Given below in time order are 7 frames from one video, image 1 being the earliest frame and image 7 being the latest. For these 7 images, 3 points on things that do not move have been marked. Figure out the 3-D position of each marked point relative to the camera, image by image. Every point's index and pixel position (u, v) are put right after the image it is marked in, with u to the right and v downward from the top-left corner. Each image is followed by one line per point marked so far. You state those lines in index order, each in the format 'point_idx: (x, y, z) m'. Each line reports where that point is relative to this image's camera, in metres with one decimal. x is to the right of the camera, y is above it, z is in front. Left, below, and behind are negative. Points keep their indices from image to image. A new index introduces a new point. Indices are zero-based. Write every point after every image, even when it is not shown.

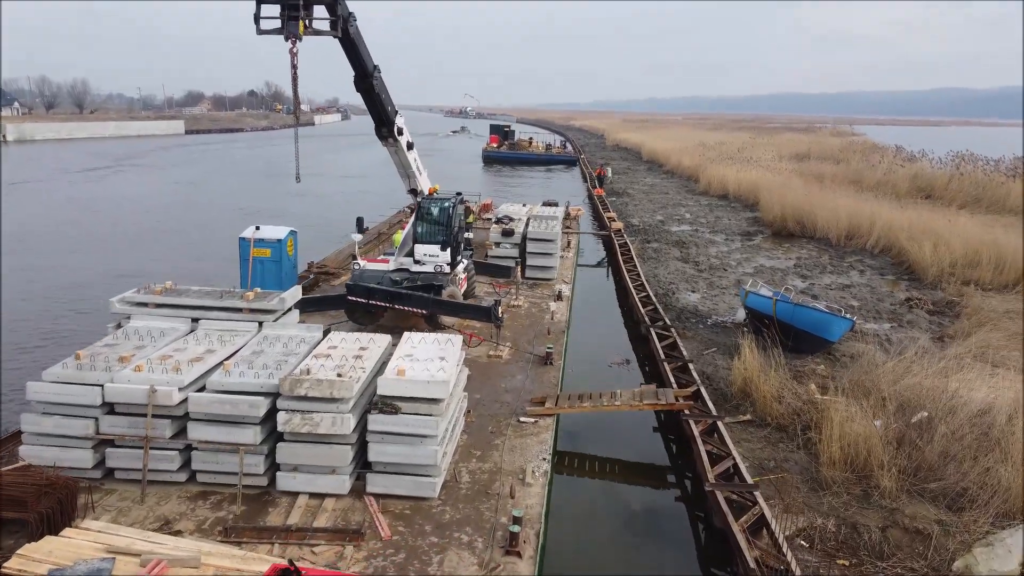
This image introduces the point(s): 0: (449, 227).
0: (-0.8, +0.8, +10.1) m
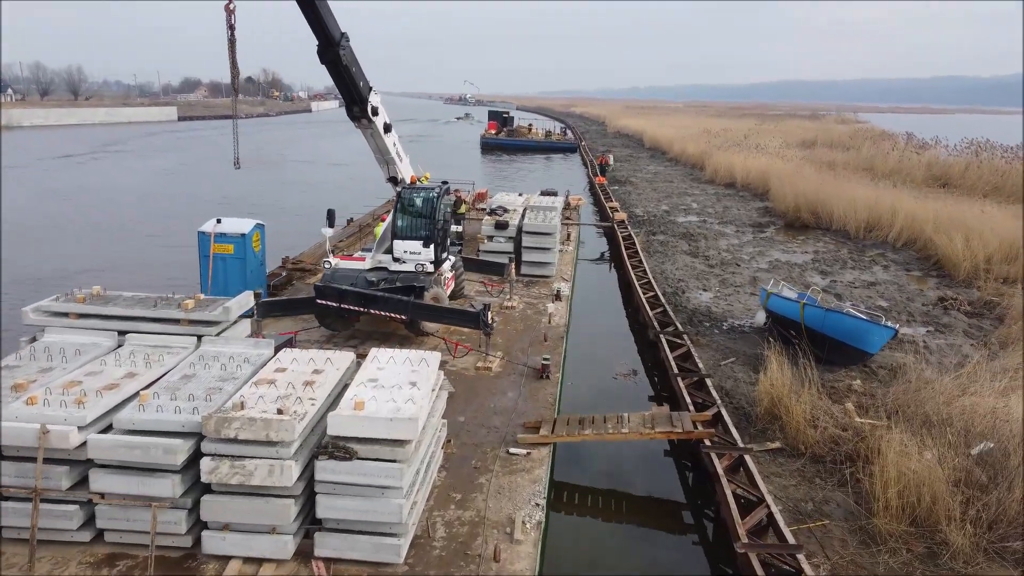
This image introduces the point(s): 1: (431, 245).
0: (-0.9, +0.8, +8.9) m
1: (-0.9, +0.5, +8.9) m
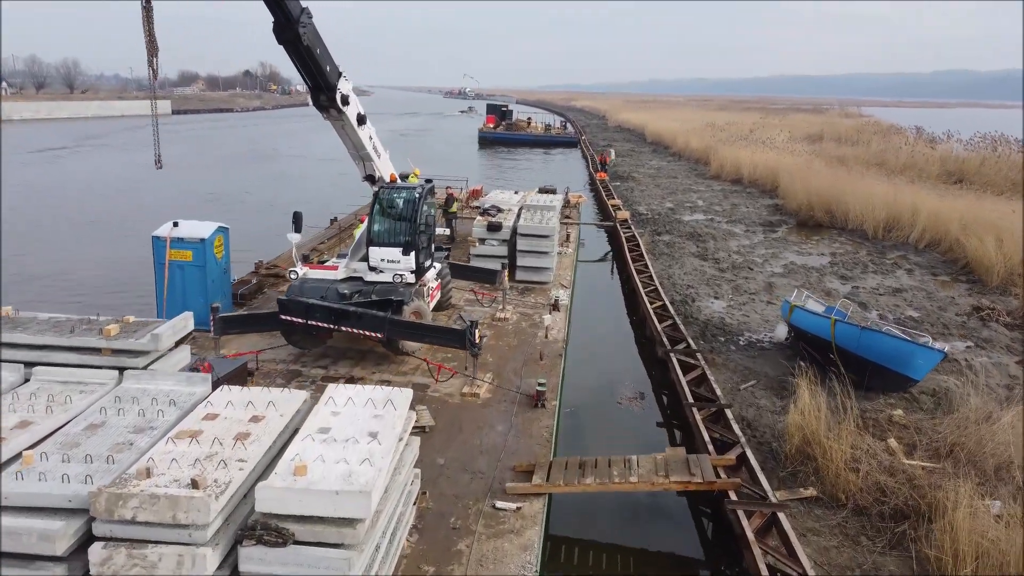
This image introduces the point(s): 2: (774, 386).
0: (-1.0, +0.6, +7.9) m
1: (-1.0, +0.3, +7.9) m
2: (+2.4, -0.9, +7.5) m
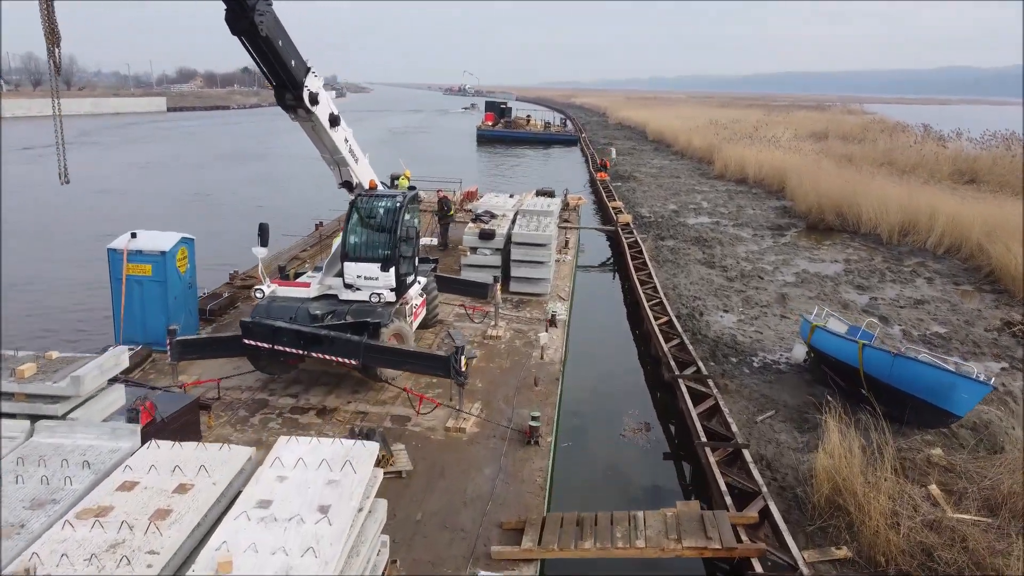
0: (-1.0, +0.5, +7.1) m
1: (-1.1, +0.2, +7.1) m
2: (+2.4, -1.1, +6.8) m
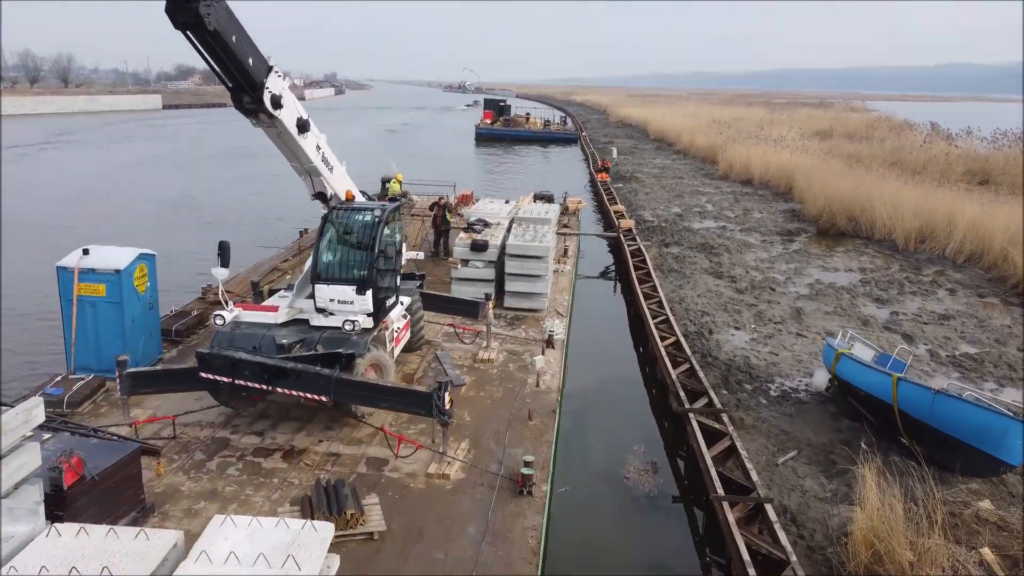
0: (-1.1, +0.3, +6.4) m
1: (-1.1, 0.0, +6.3) m
2: (+2.3, -1.3, +6.0) m
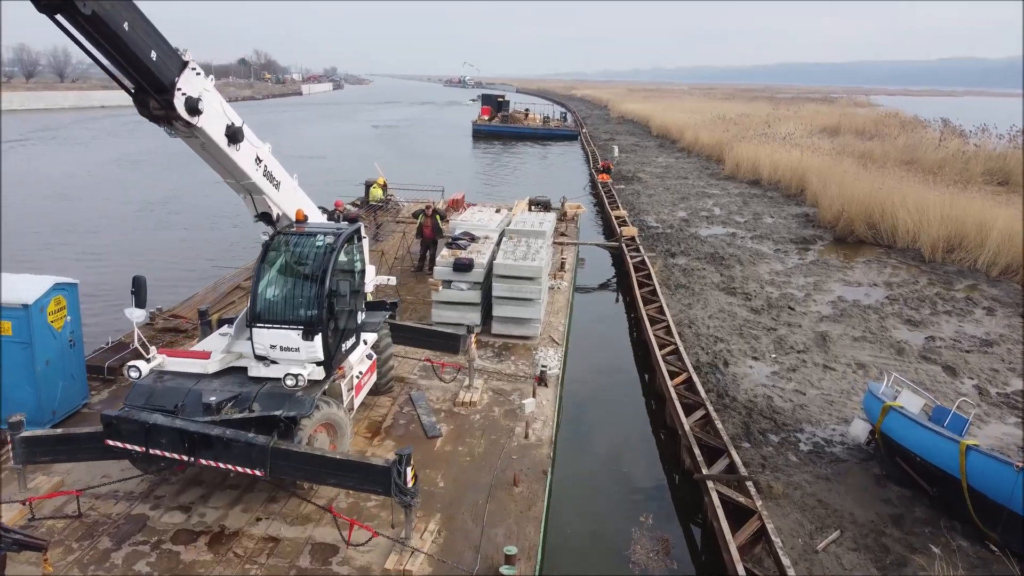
0: (-1.2, 0.0, +5.3) m
1: (-1.3, -0.3, +5.2) m
2: (+2.2, -1.6, +4.9) m
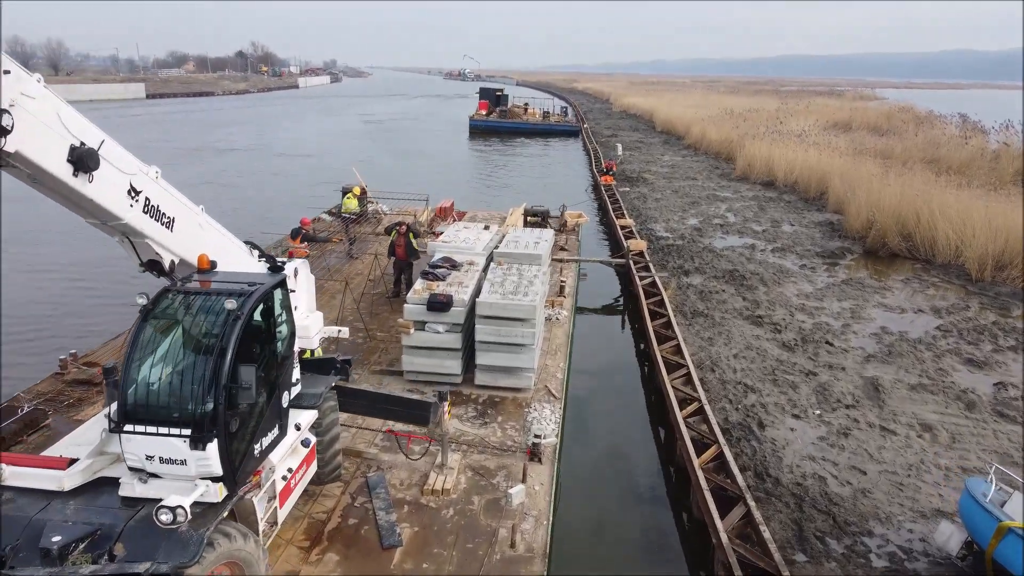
0: (-1.3, -0.4, +3.8) m
1: (-1.4, -0.7, +3.7) m
2: (+2.1, -1.9, +3.4) m
